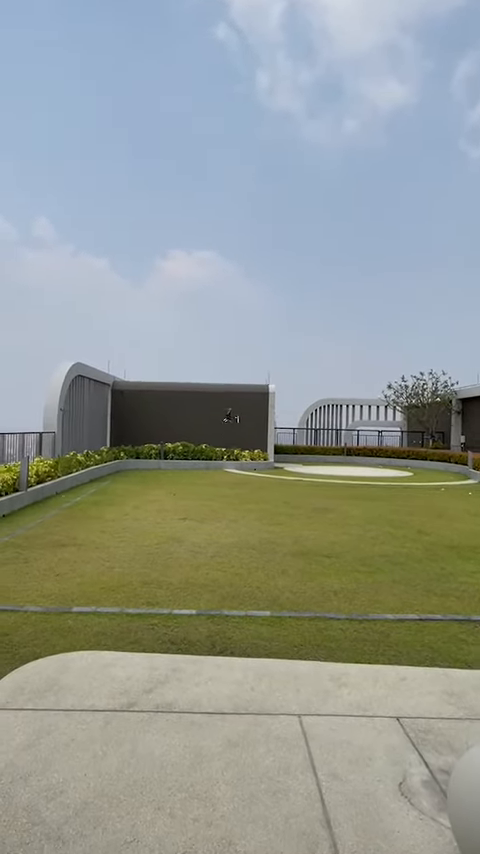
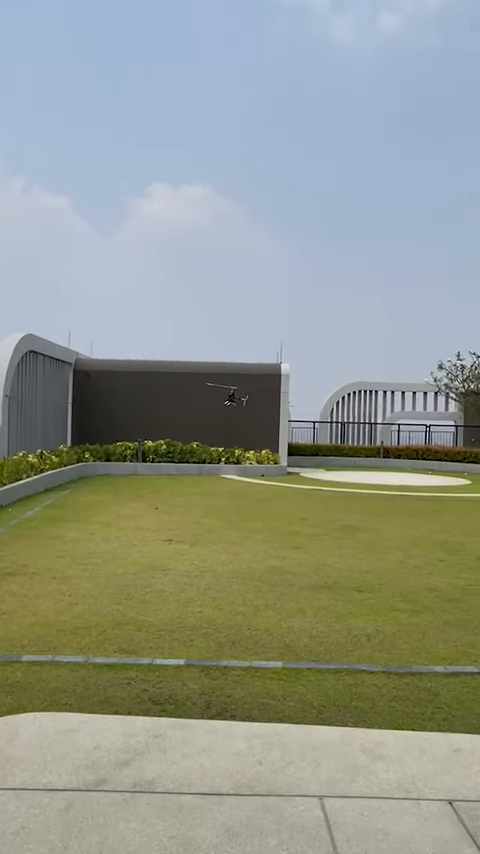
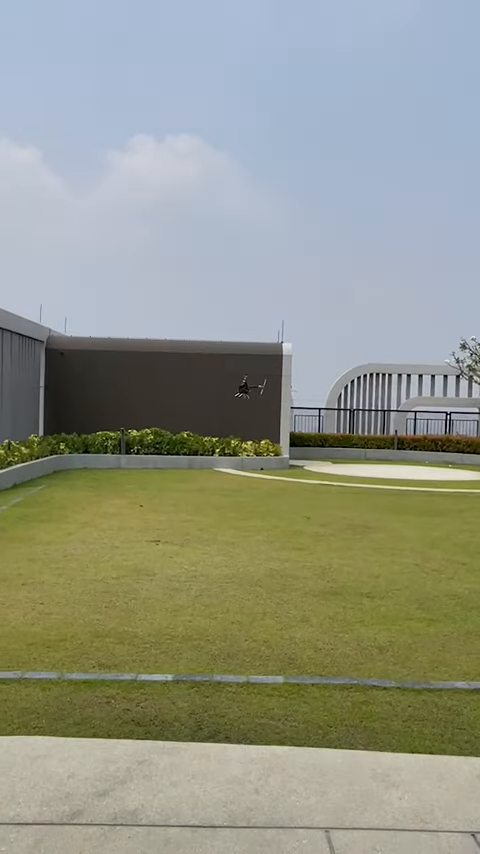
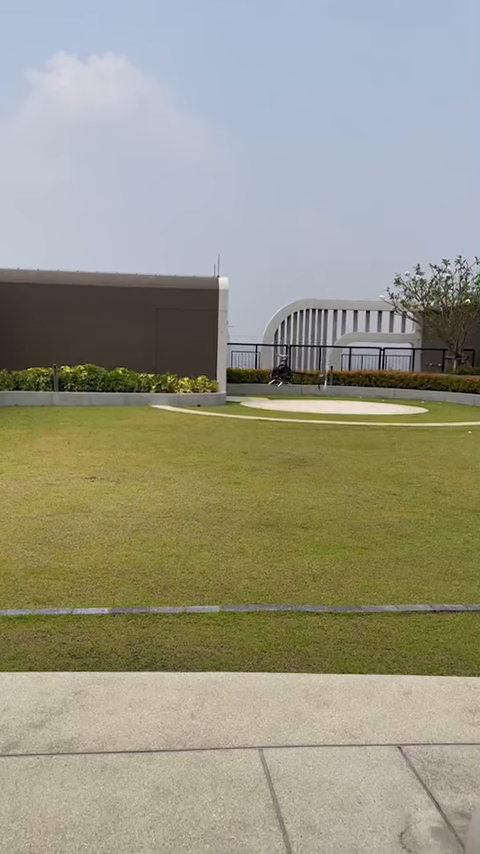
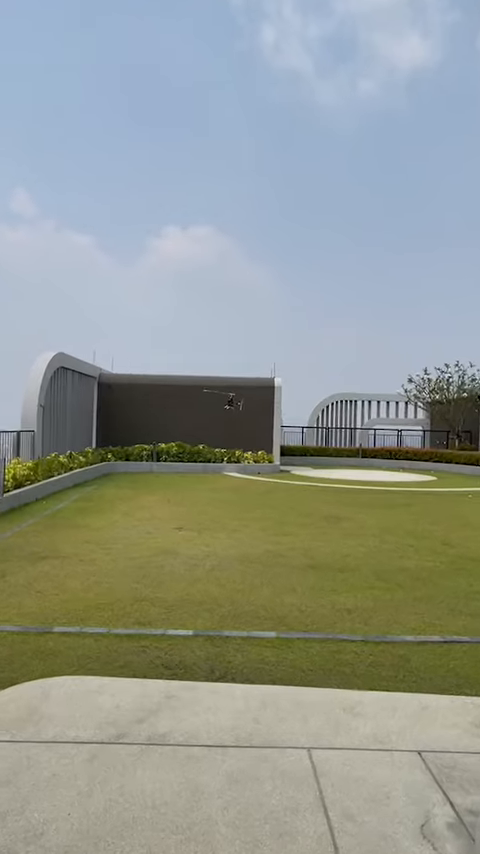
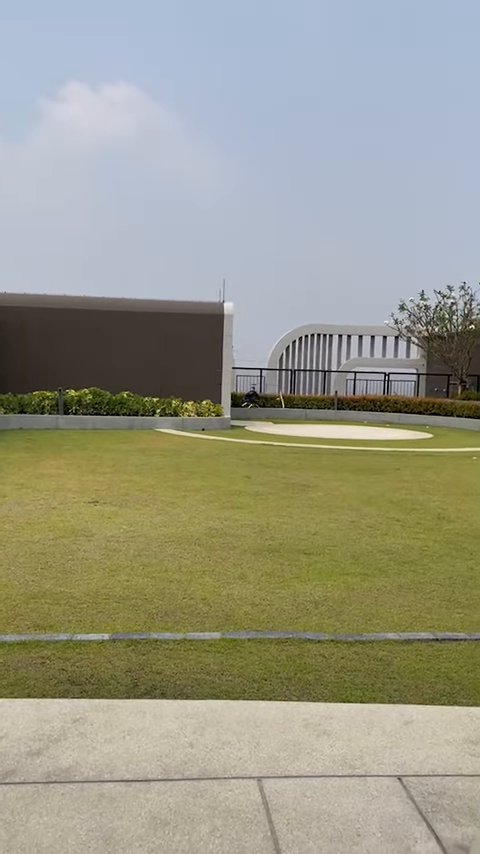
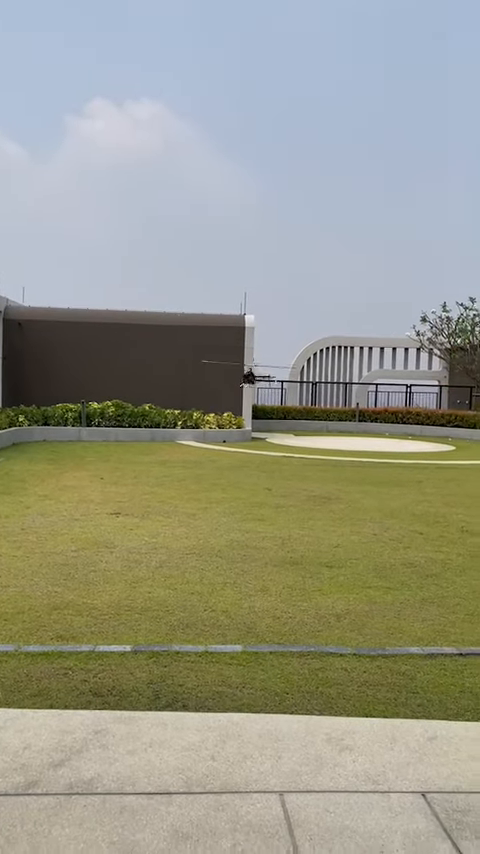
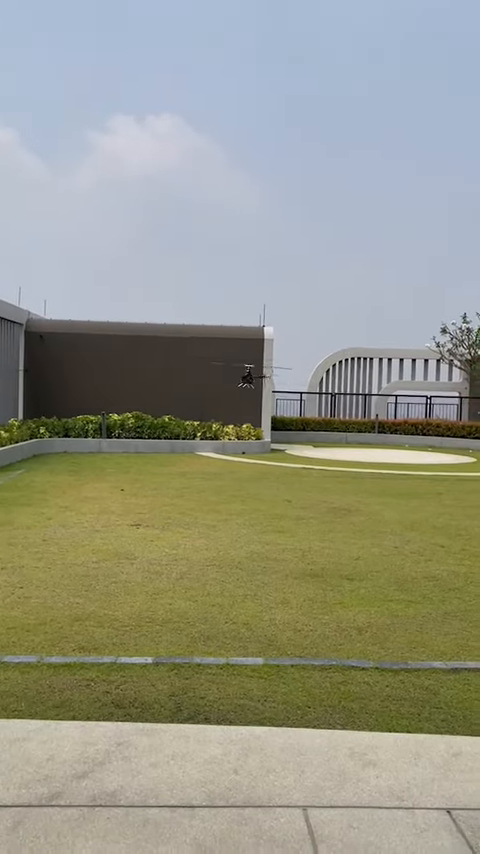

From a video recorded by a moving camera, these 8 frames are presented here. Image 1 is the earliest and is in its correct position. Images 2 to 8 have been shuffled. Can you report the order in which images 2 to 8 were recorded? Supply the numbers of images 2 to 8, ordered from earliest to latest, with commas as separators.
5, 2, 3, 8, 7, 6, 4
